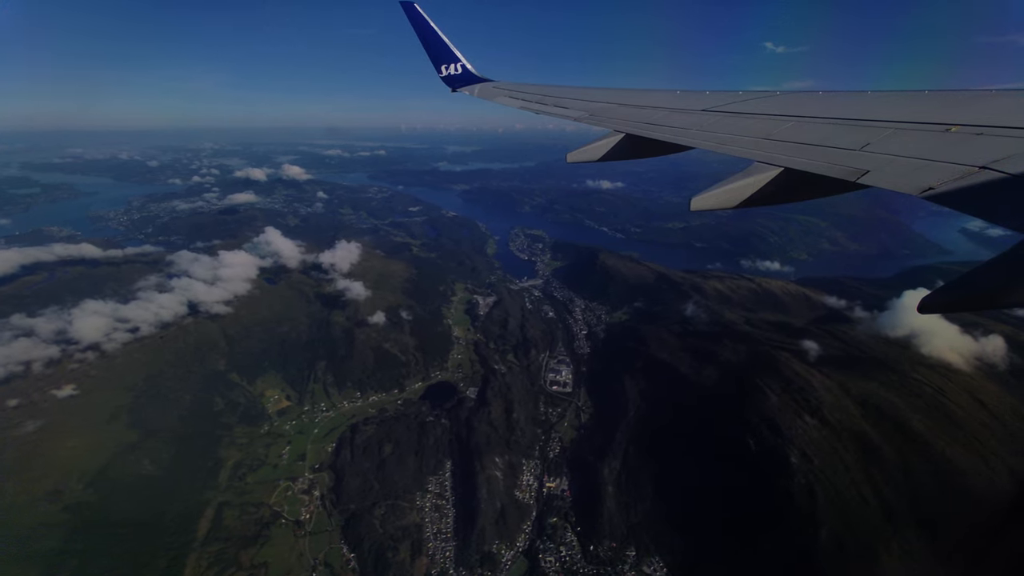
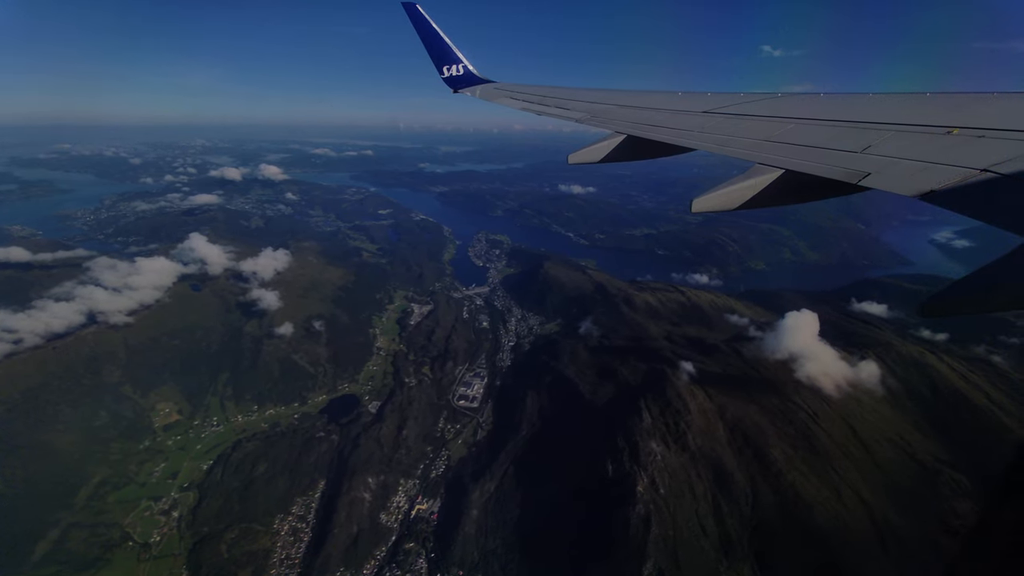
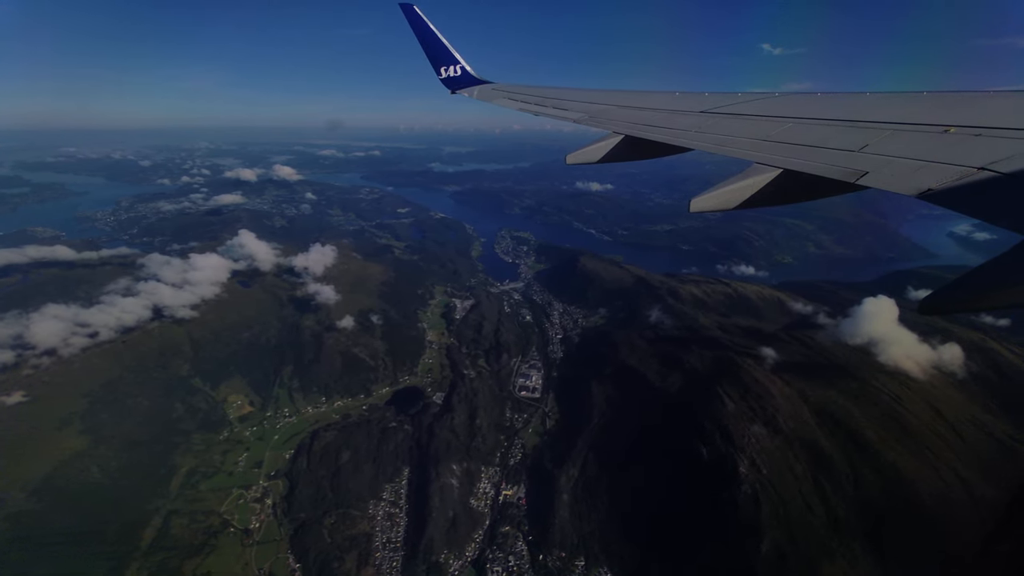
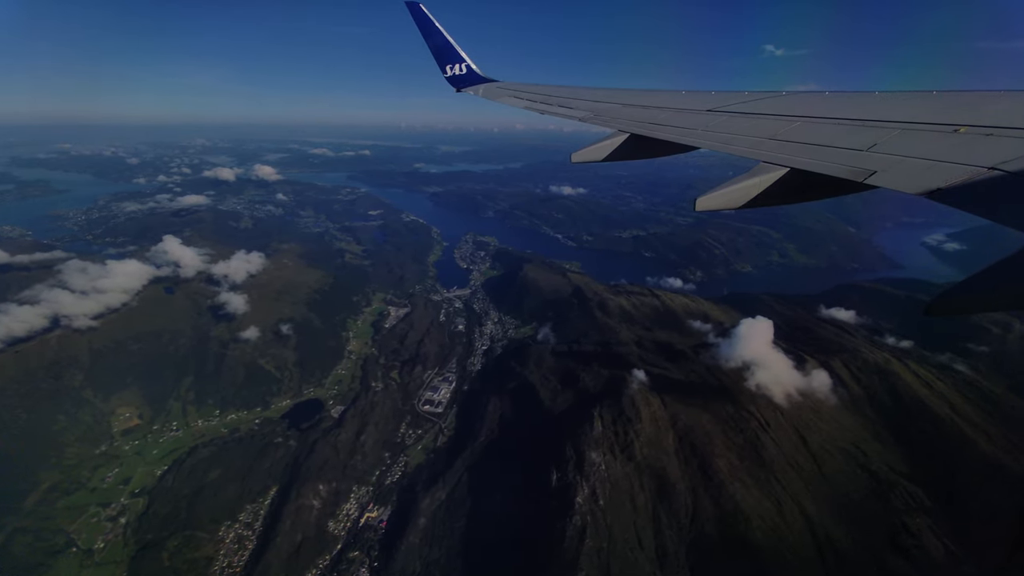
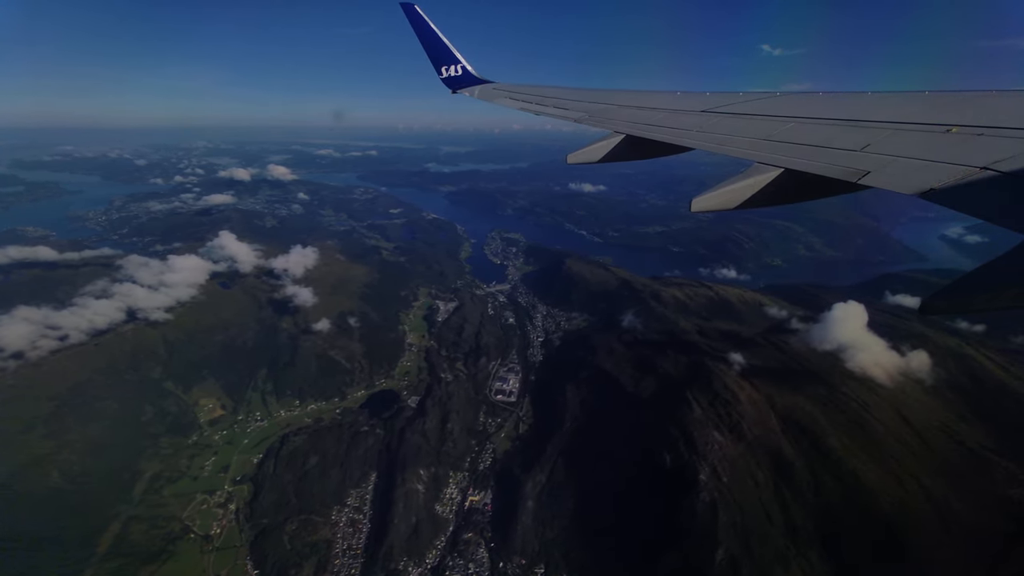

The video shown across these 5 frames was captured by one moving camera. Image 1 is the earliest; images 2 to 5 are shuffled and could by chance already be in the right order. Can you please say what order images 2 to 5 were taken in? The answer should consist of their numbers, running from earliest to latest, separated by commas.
3, 5, 2, 4
